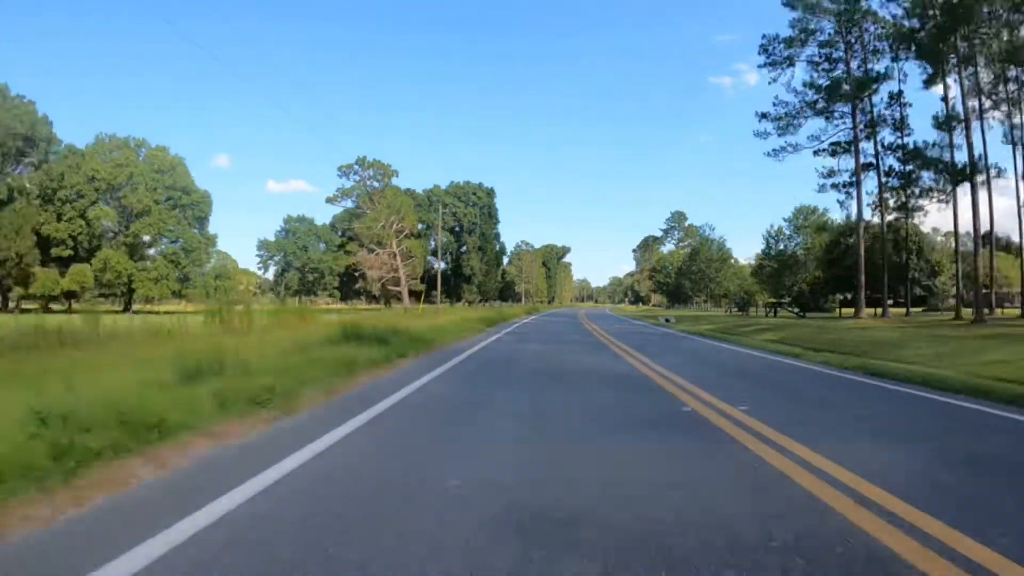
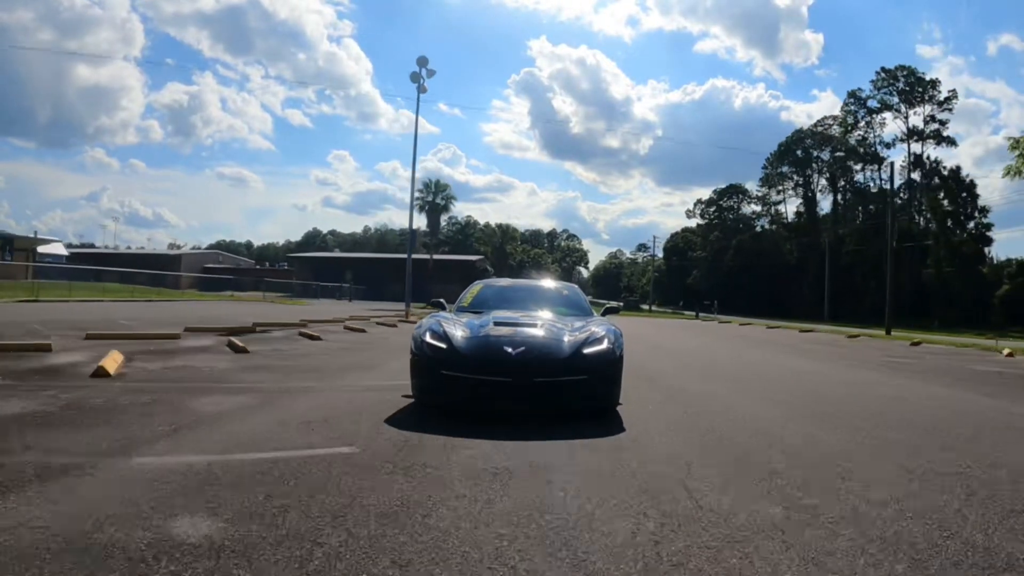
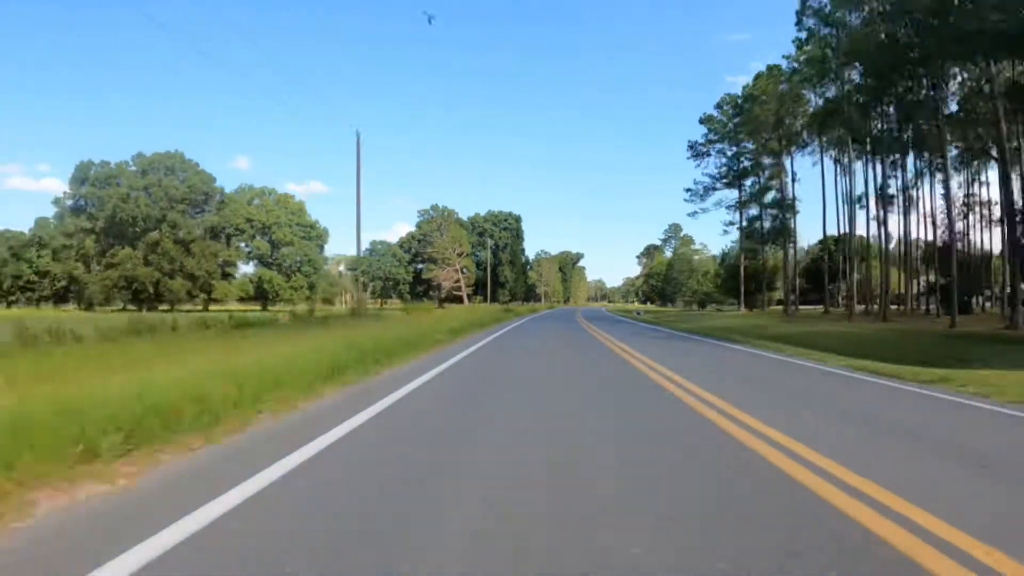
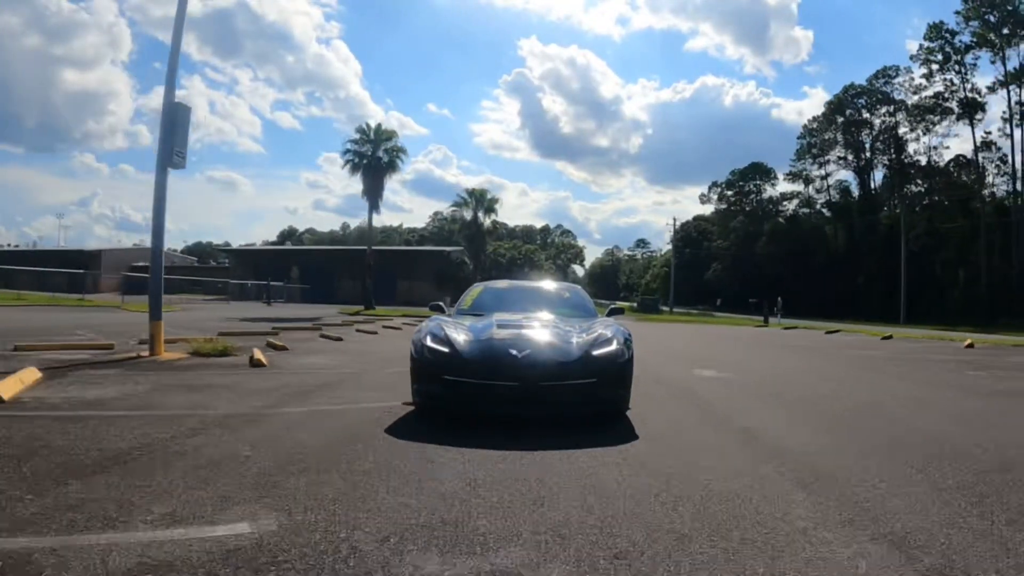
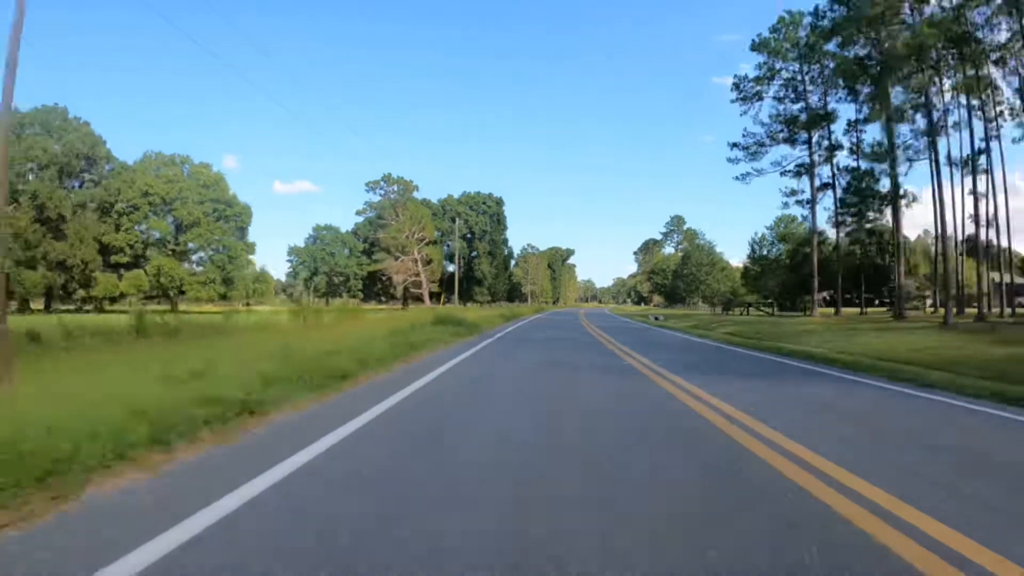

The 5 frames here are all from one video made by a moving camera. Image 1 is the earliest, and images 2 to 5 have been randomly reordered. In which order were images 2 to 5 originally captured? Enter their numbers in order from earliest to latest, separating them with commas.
5, 3, 4, 2
